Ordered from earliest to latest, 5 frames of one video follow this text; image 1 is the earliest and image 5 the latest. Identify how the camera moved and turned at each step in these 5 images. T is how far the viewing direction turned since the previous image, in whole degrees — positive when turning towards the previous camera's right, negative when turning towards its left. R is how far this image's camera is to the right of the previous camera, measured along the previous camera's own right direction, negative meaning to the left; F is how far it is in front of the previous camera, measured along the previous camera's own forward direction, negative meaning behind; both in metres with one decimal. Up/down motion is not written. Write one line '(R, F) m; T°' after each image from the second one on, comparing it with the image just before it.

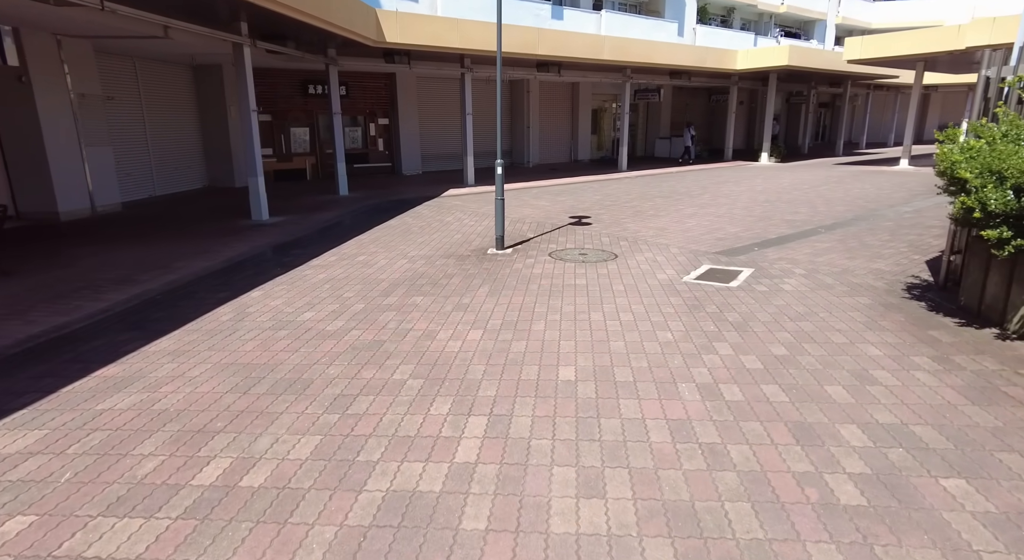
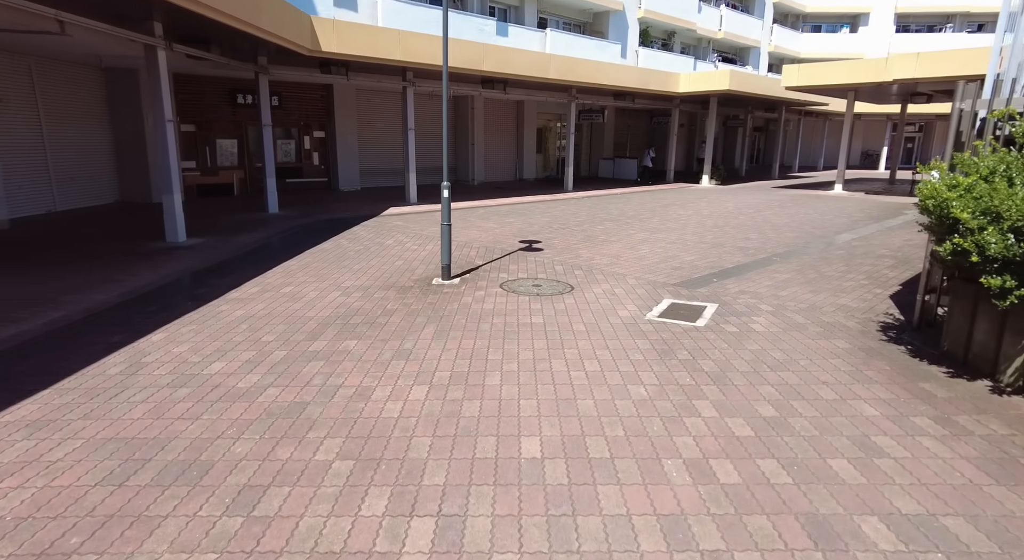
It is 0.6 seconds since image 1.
(0.0, +0.6) m; +6°
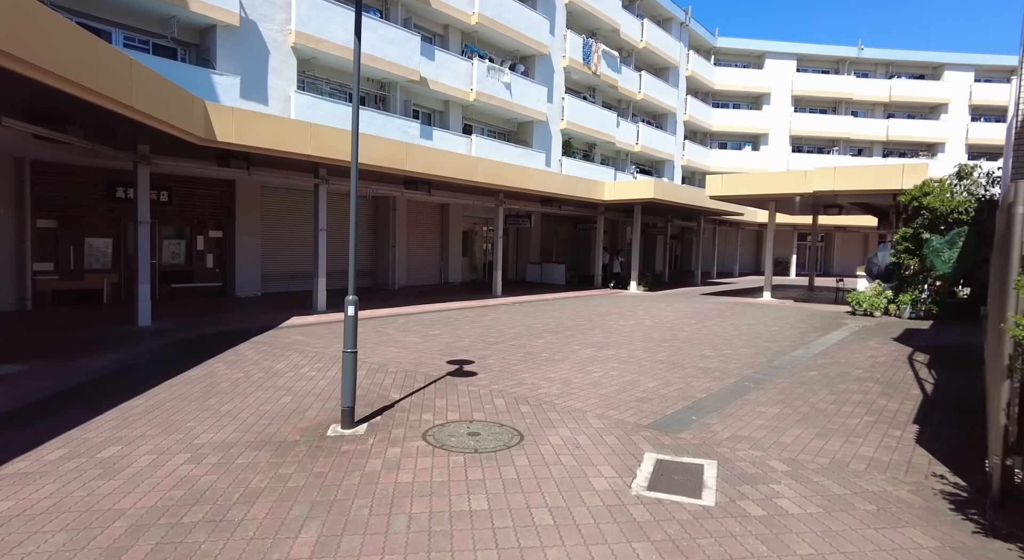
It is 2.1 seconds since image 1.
(0.0, +1.5) m; +8°
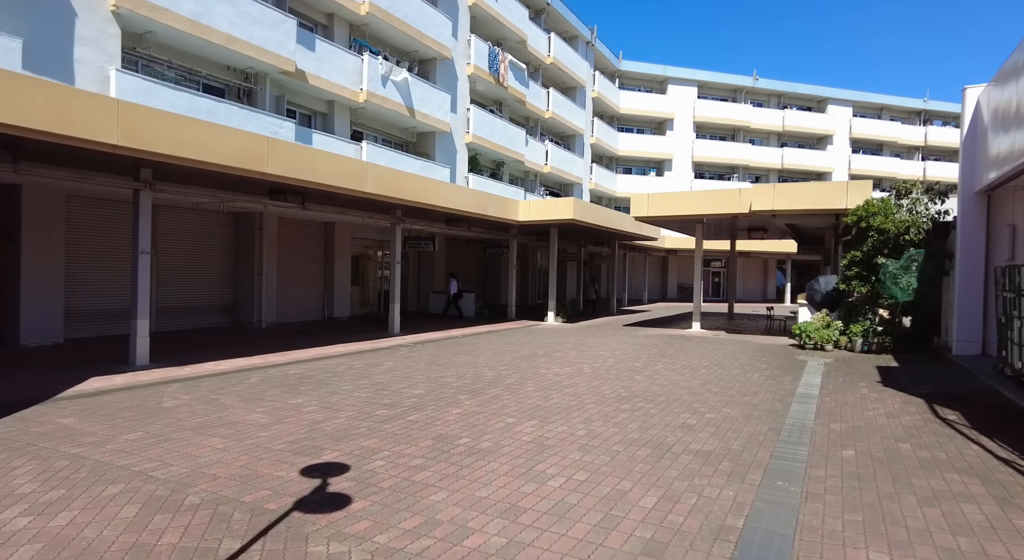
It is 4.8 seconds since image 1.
(0.0, +2.9) m; +10°
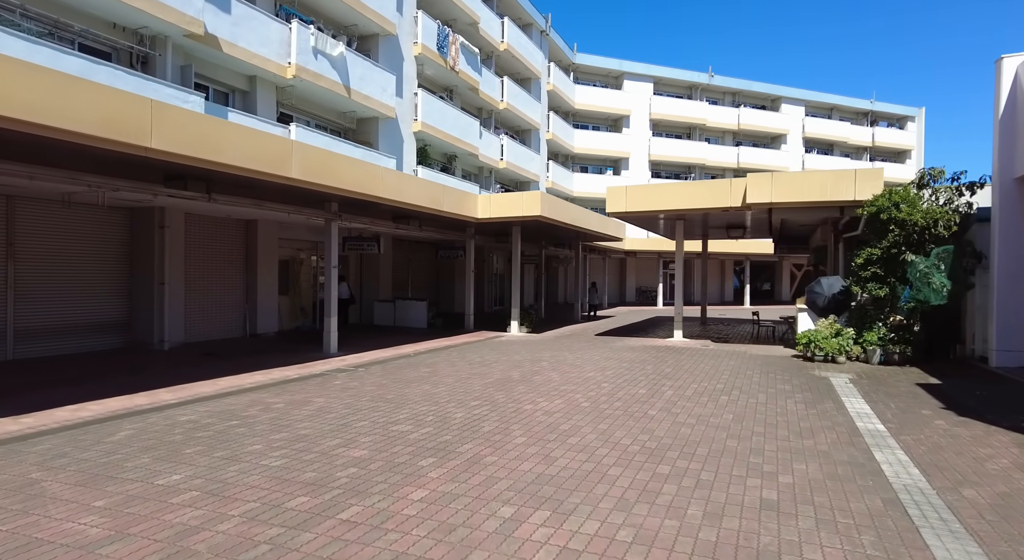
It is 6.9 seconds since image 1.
(-0.3, +2.3) m; +6°
